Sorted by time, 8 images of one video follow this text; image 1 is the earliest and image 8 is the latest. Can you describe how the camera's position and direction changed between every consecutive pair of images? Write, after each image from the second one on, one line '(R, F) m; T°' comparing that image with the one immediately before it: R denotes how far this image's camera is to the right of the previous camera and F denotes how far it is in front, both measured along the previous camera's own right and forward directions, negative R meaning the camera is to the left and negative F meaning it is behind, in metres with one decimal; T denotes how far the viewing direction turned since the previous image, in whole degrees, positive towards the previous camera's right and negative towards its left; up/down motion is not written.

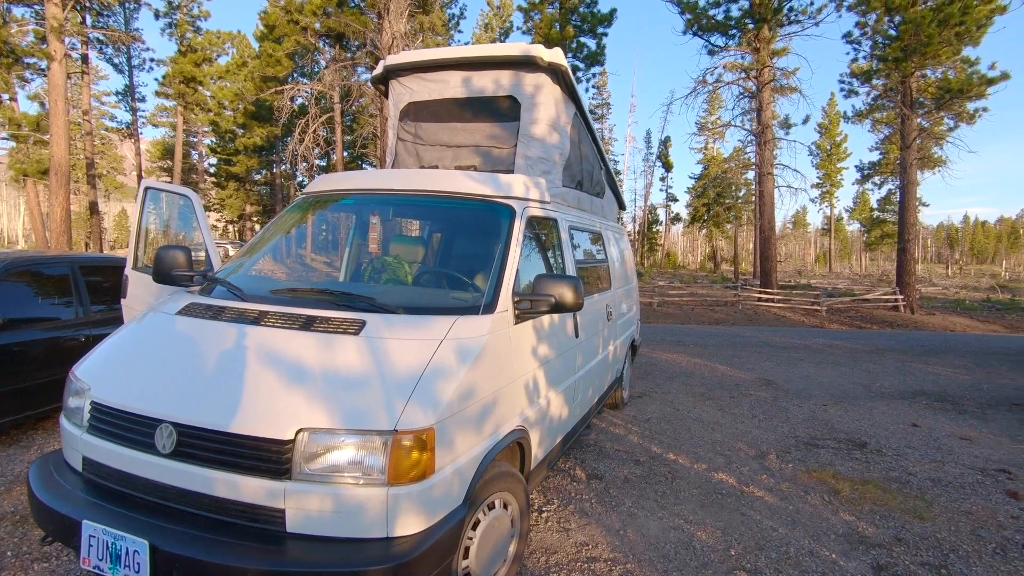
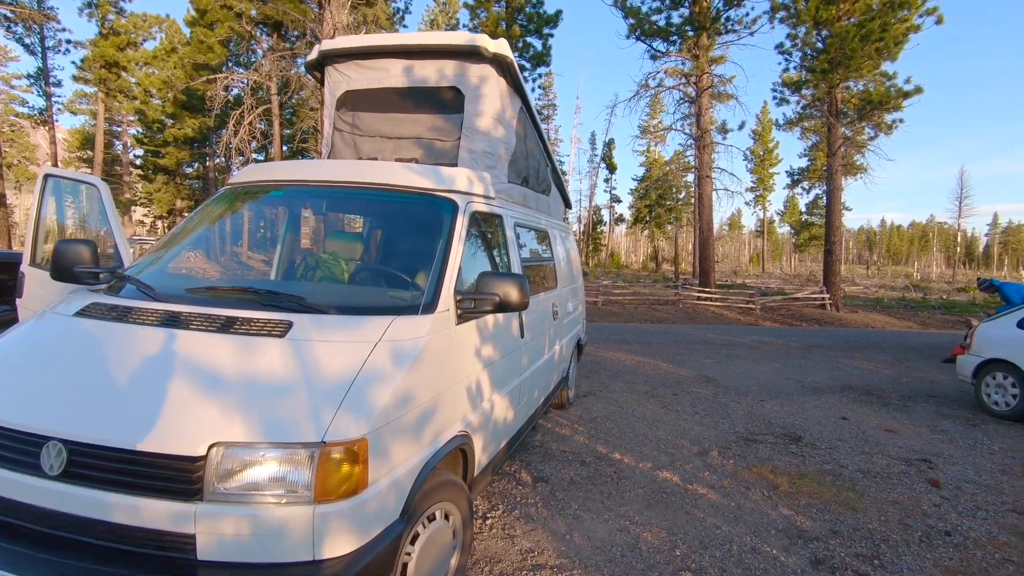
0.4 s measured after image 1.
(0.0, +0.1) m; +6°
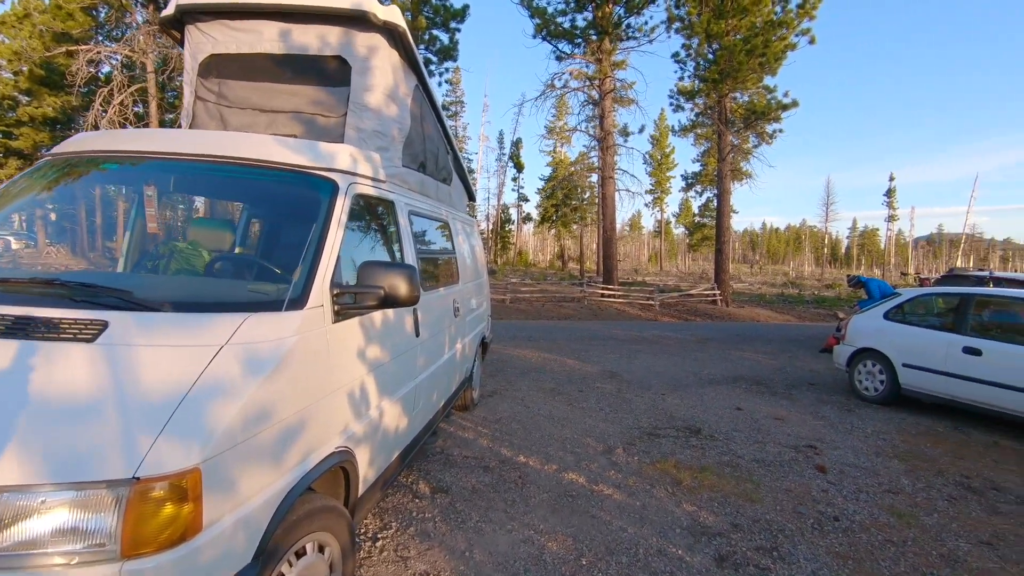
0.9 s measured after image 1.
(+0.1, +0.3) m; +9°
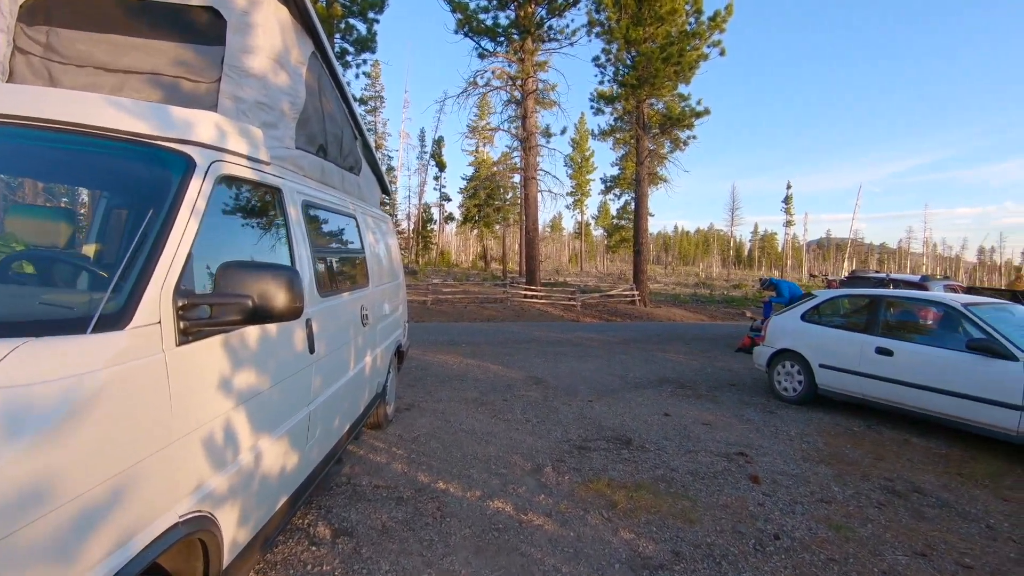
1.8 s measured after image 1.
(0.0, +0.5) m; +8°
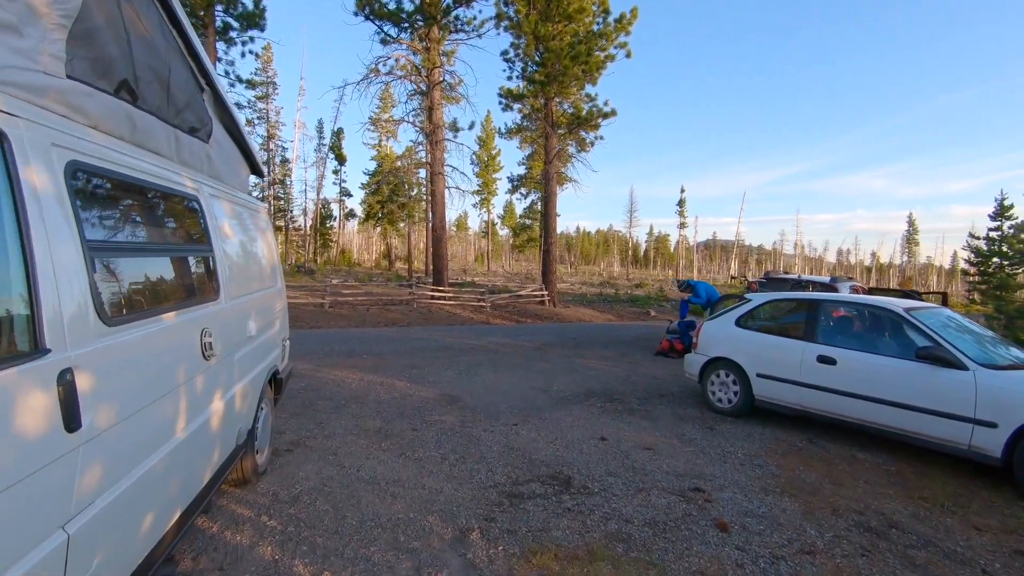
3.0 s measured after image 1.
(-0.1, +1.1) m; +10°
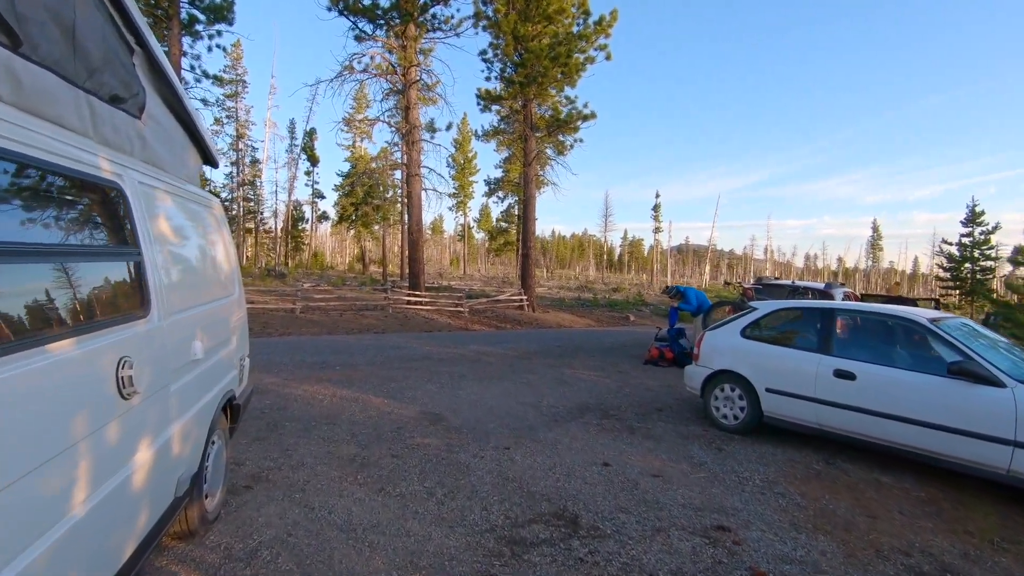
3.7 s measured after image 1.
(-0.2, +0.6) m; +3°
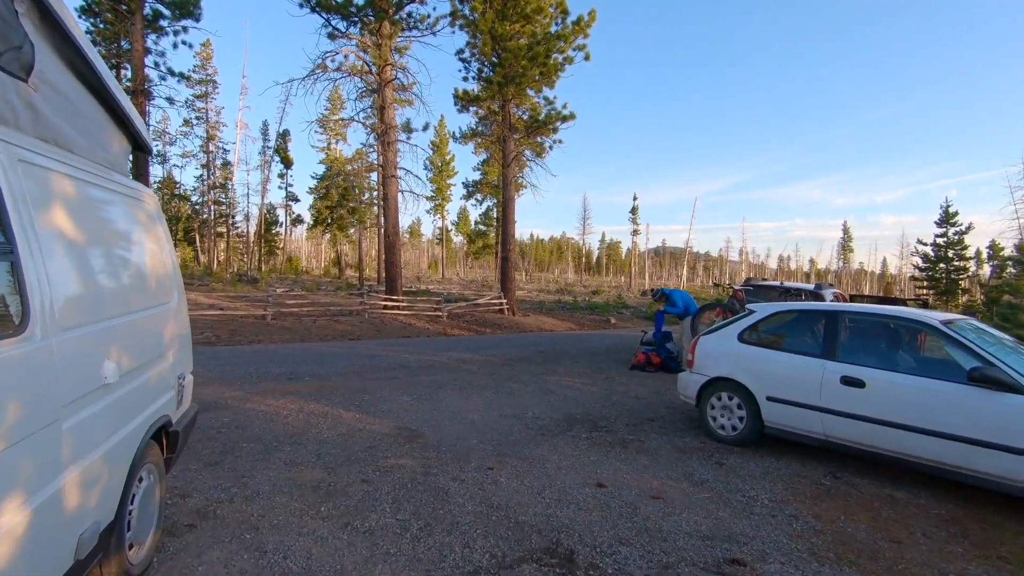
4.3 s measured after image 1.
(0.0, +0.5) m; +2°
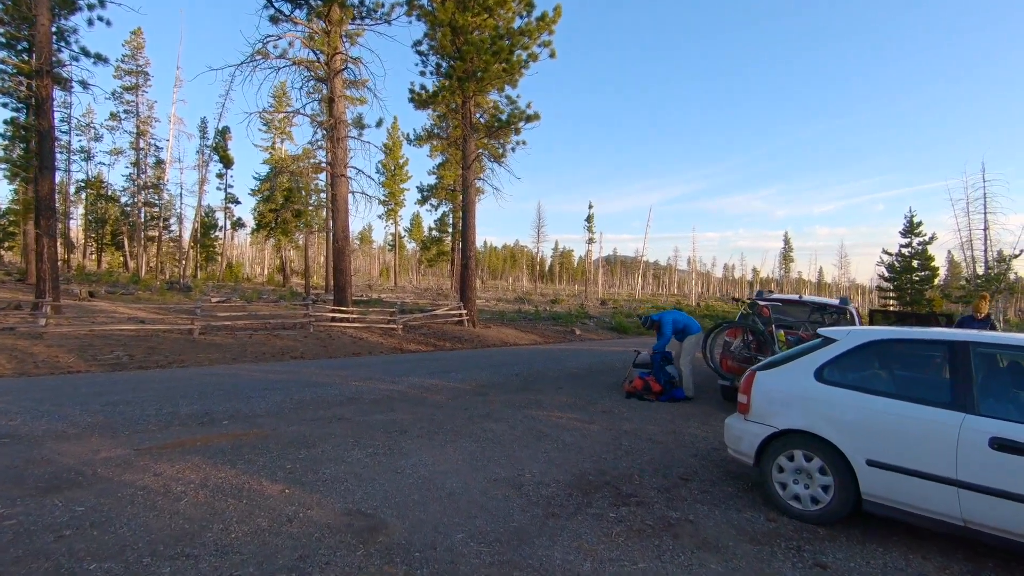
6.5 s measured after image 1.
(-0.4, +1.8) m; +5°
